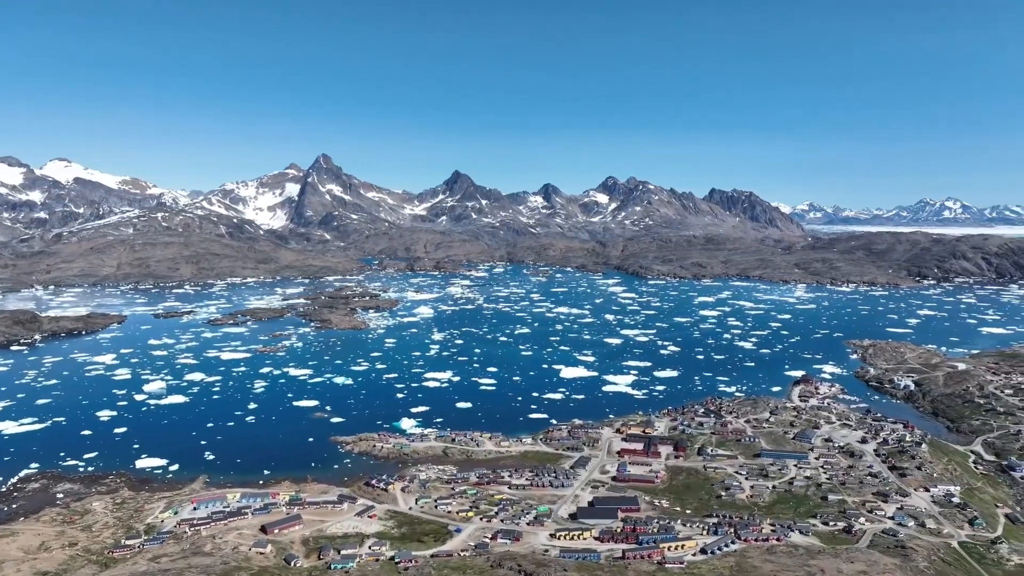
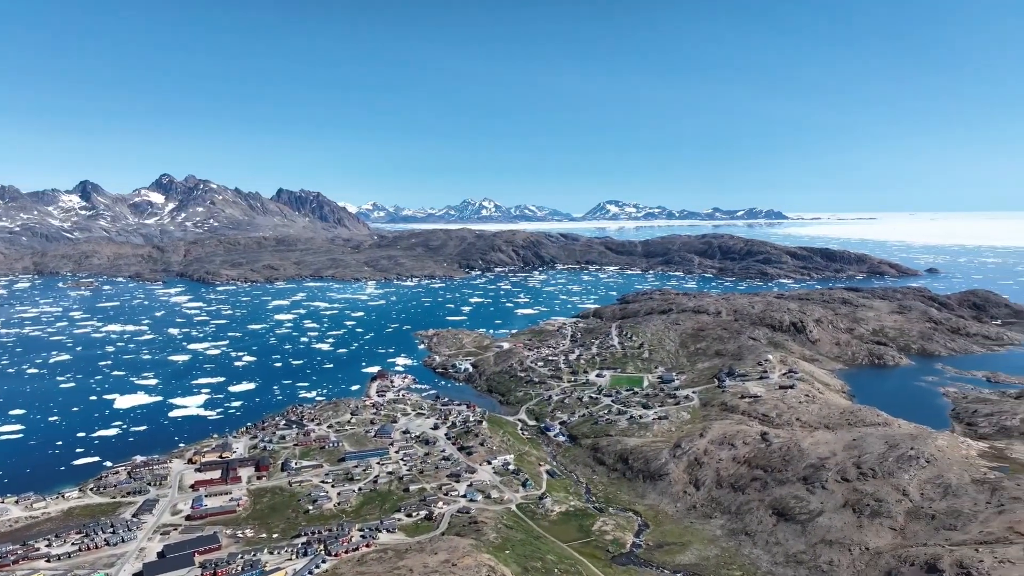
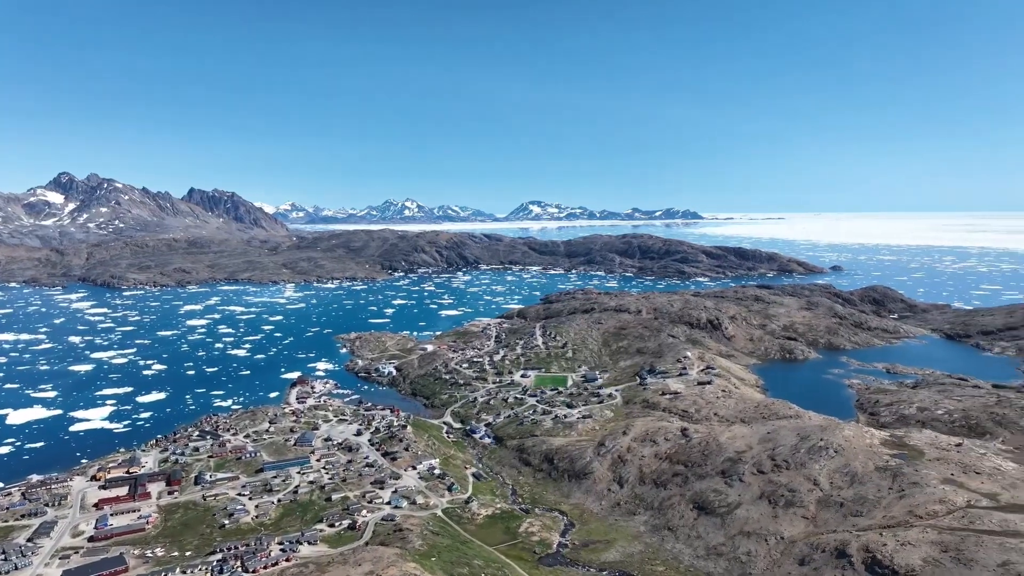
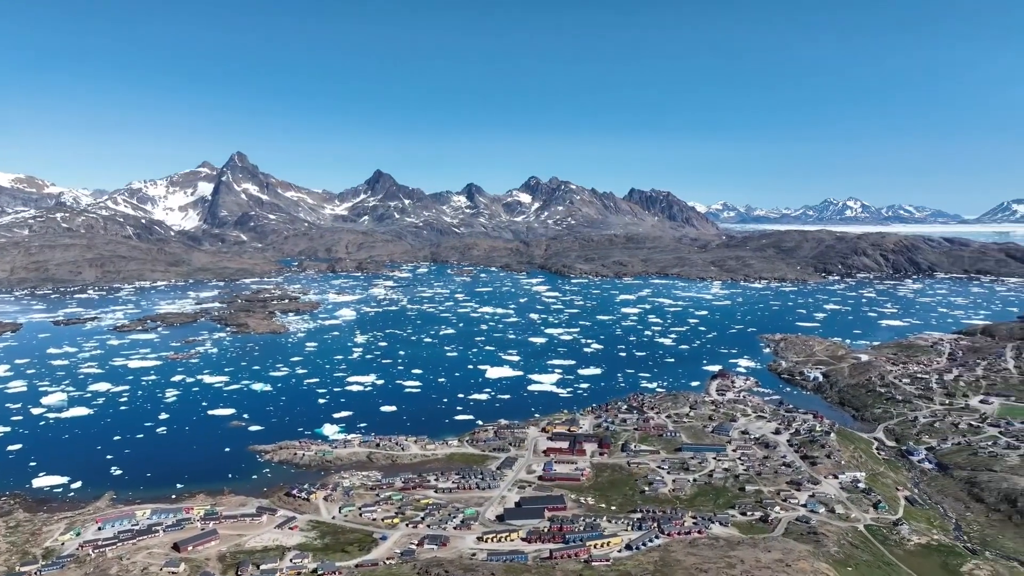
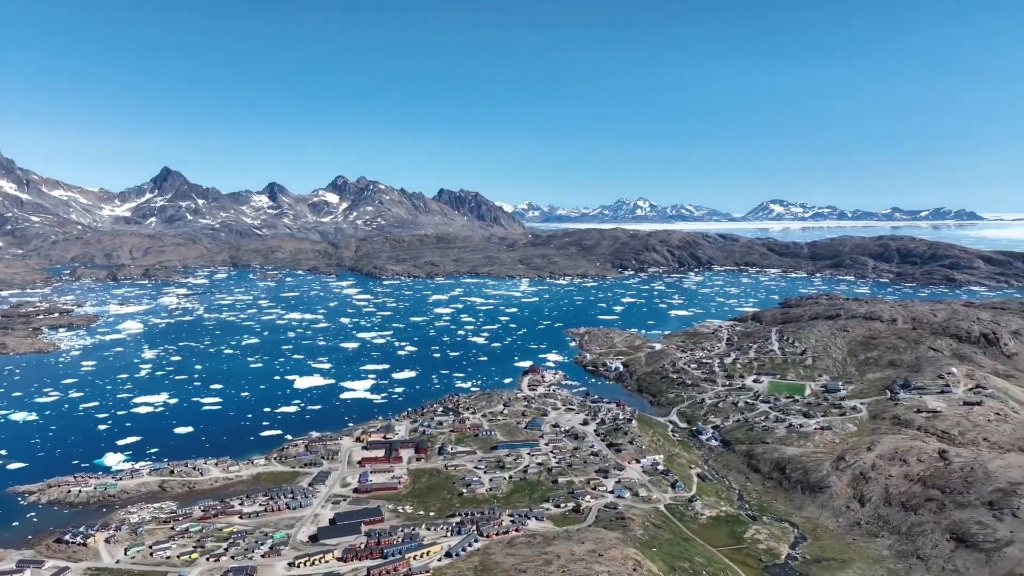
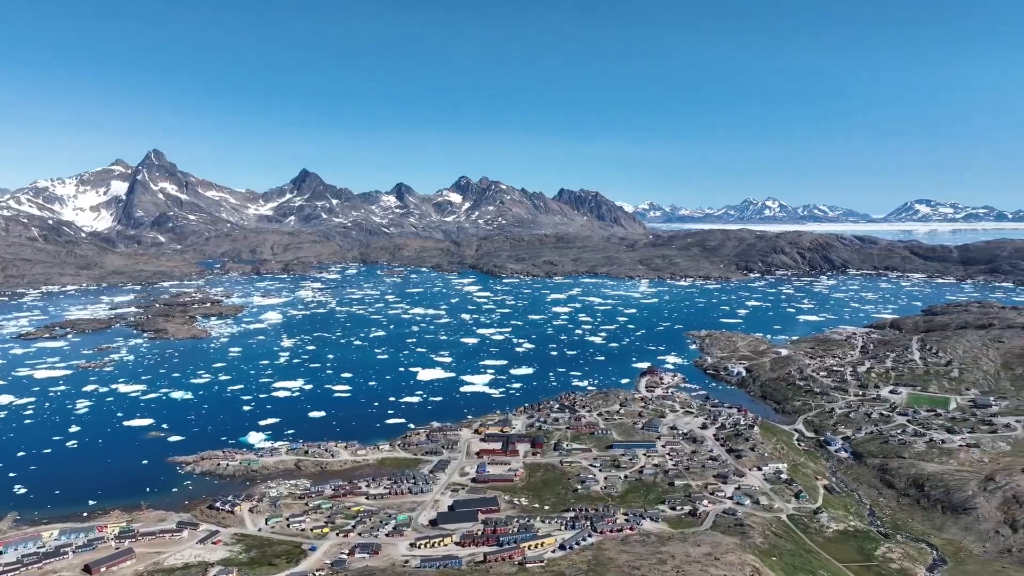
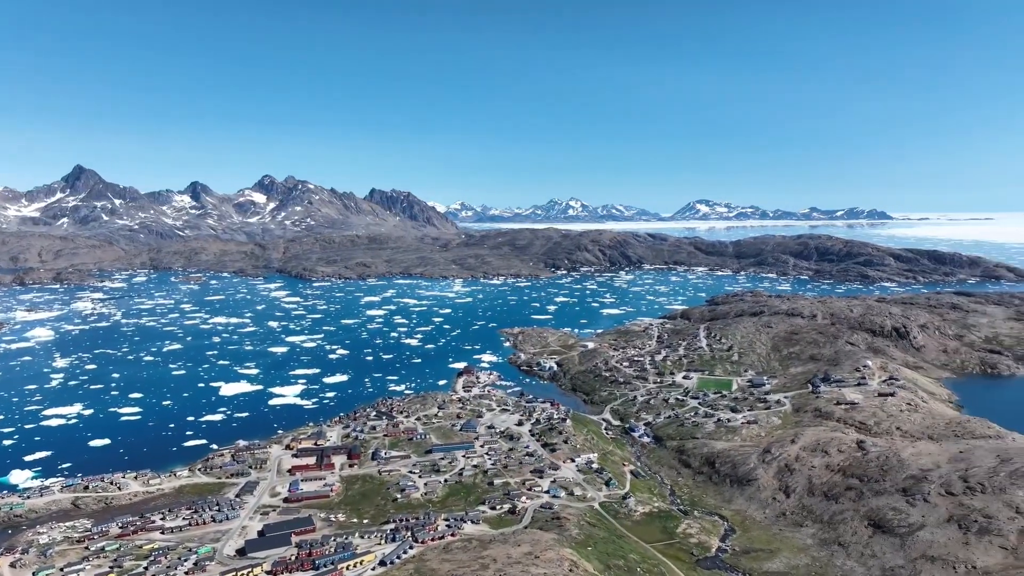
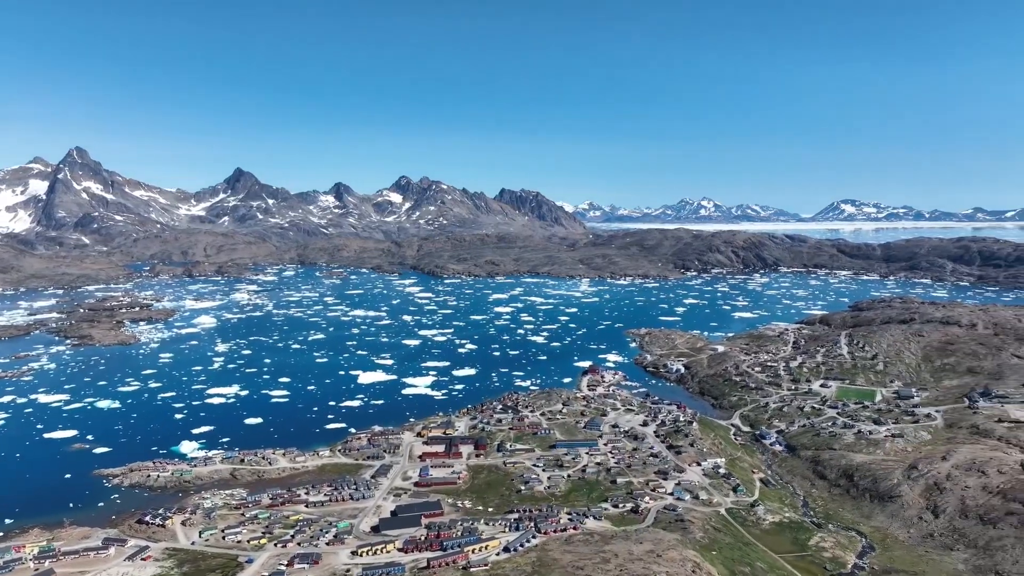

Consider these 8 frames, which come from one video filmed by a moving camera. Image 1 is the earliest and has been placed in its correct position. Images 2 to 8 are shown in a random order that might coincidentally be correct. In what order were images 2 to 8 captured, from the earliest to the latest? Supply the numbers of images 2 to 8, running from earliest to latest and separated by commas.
4, 6, 8, 5, 7, 2, 3
